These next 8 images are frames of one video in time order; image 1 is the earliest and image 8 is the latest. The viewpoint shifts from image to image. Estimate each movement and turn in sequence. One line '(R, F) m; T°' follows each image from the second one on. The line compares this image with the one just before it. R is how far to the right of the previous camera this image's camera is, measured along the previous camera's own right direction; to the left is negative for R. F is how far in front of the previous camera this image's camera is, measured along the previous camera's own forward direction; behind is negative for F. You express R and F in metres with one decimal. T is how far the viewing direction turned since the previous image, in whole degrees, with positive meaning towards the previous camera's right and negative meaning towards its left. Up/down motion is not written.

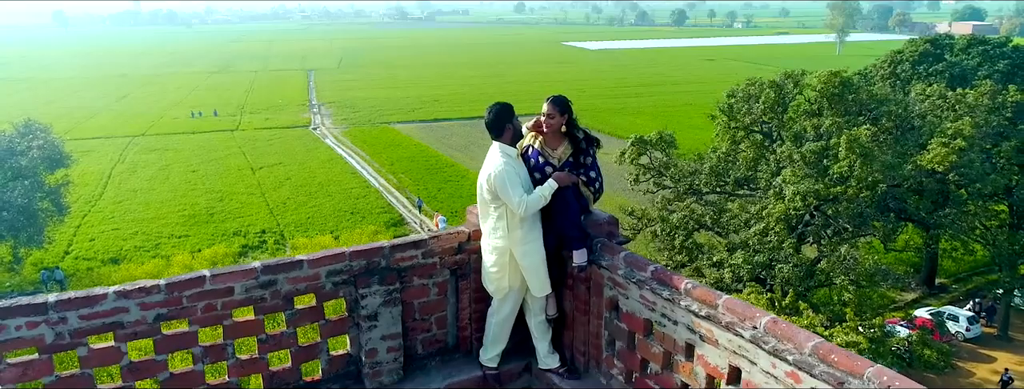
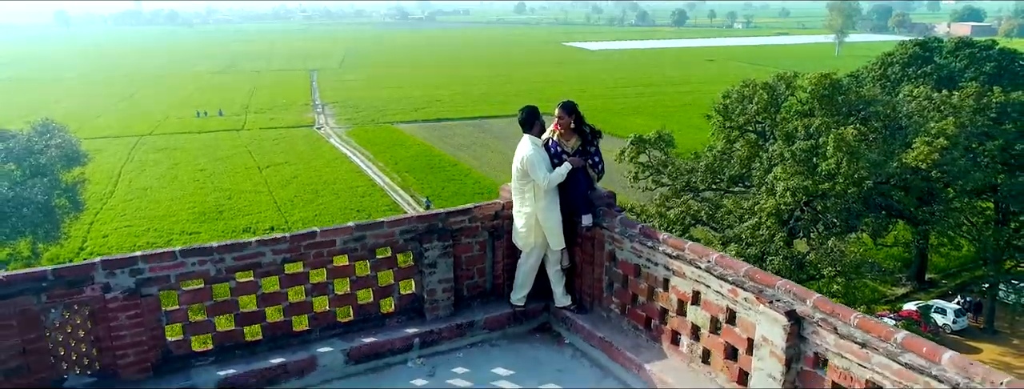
(-0.1, -0.7) m; 0°
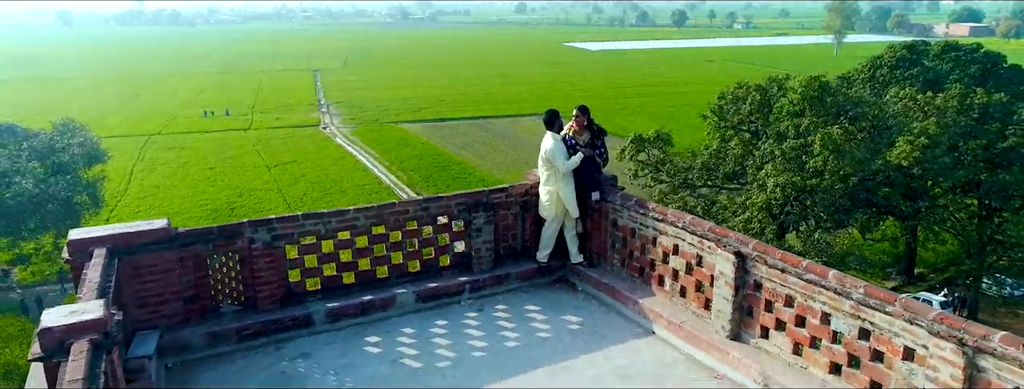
(-0.1, -0.9) m; 0°
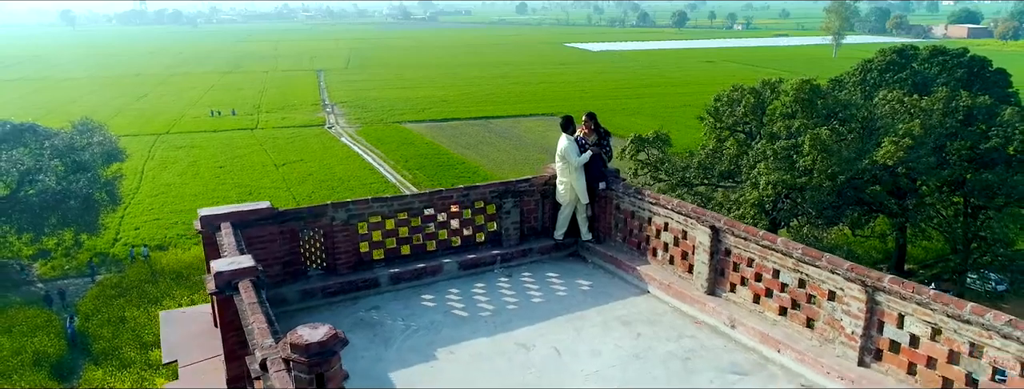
(-0.1, -0.9) m; 0°
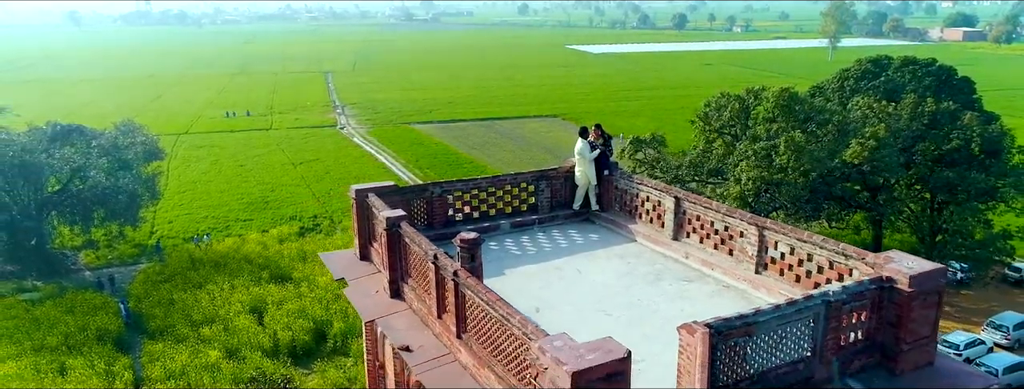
(-0.3, -2.2) m; 0°
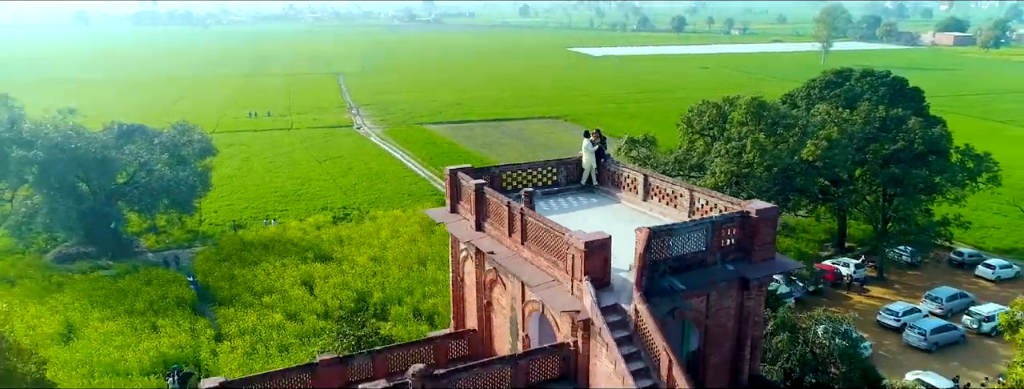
(-0.5, -3.8) m; 0°
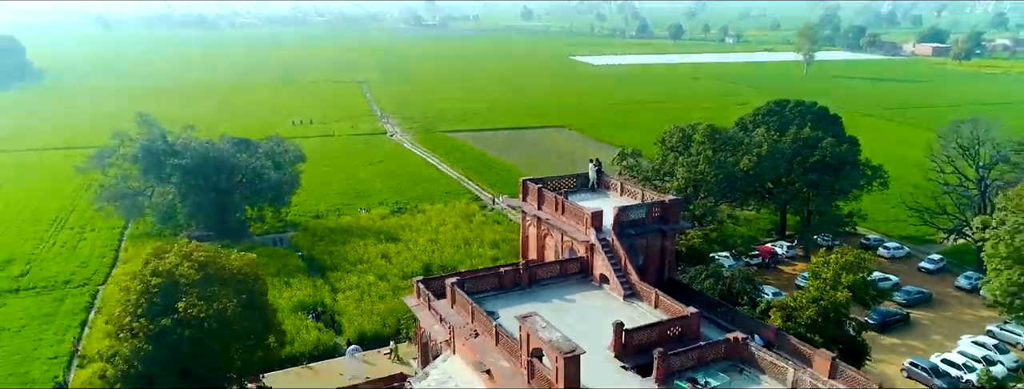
(-1.2, -9.6) m; 0°
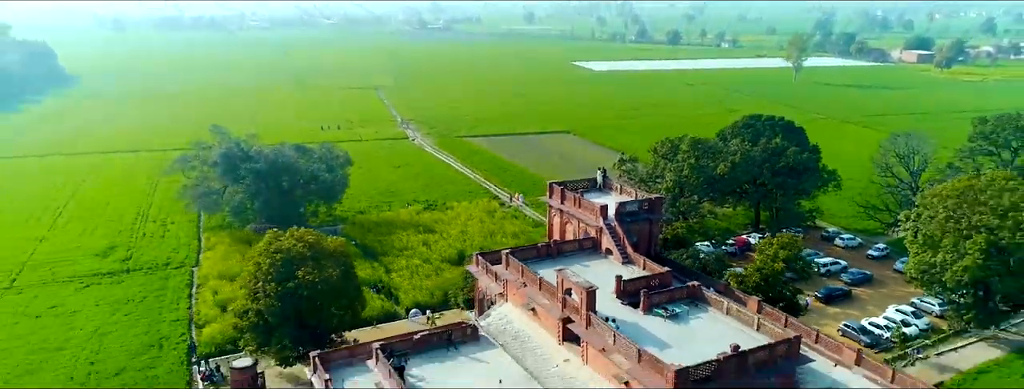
(-1.1, -7.4) m; 0°
